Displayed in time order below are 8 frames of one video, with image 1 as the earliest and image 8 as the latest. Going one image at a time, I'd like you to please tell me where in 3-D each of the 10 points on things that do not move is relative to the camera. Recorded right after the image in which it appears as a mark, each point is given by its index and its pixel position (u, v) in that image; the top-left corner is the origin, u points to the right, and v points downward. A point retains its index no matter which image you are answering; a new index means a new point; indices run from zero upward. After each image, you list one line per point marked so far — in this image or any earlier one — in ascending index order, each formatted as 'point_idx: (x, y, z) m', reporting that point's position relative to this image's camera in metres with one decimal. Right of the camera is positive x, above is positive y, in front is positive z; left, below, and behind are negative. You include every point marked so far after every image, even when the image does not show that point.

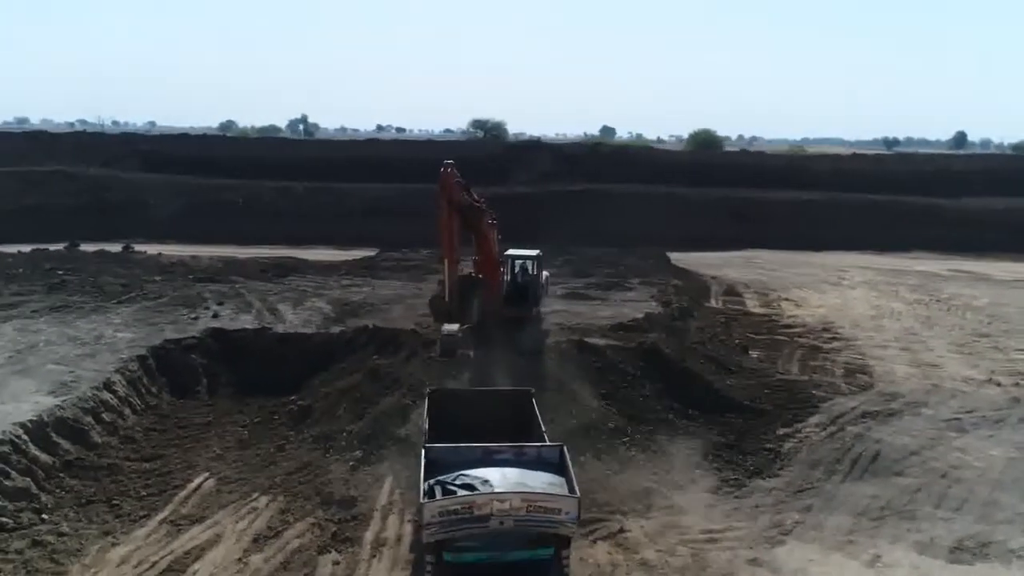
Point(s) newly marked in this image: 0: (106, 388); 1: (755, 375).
0: (-8.4, -2.0, +14.8) m
1: (+6.1, -2.2, +18.1) m
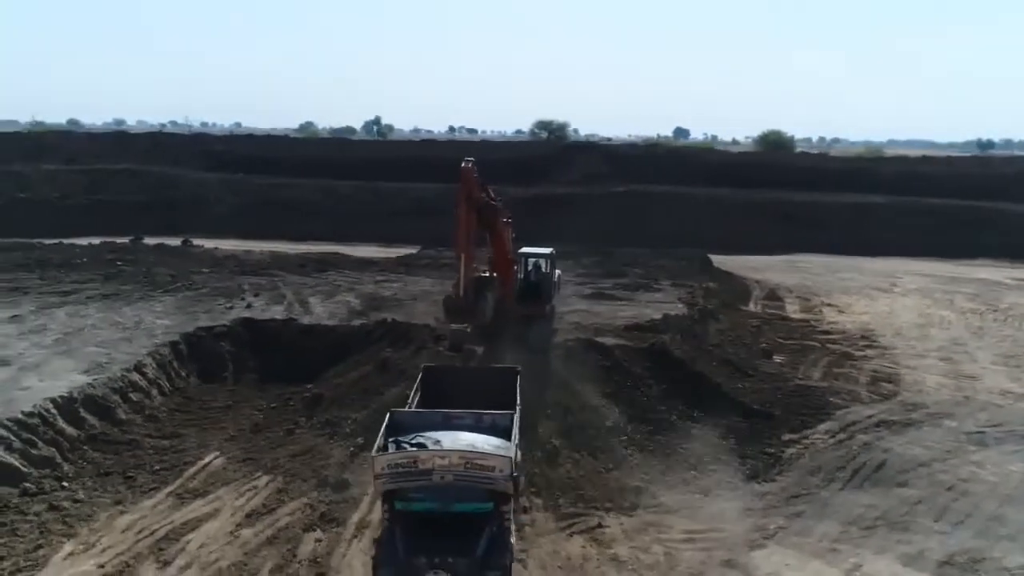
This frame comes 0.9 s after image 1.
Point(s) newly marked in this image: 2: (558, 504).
0: (-8.3, -1.8, +15.9) m
1: (+6.4, -2.3, +17.8) m
2: (+0.8, -3.8, +12.5) m
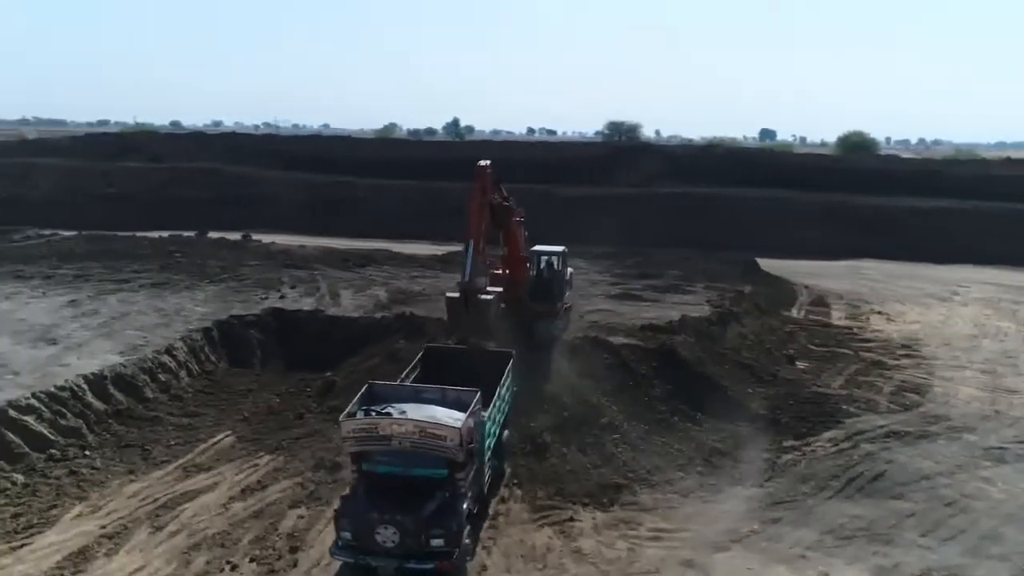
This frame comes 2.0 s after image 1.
0: (-8.3, -1.5, +17.1) m
1: (+6.6, -2.4, +17.4) m
2: (+0.4, -3.7, +12.8) m
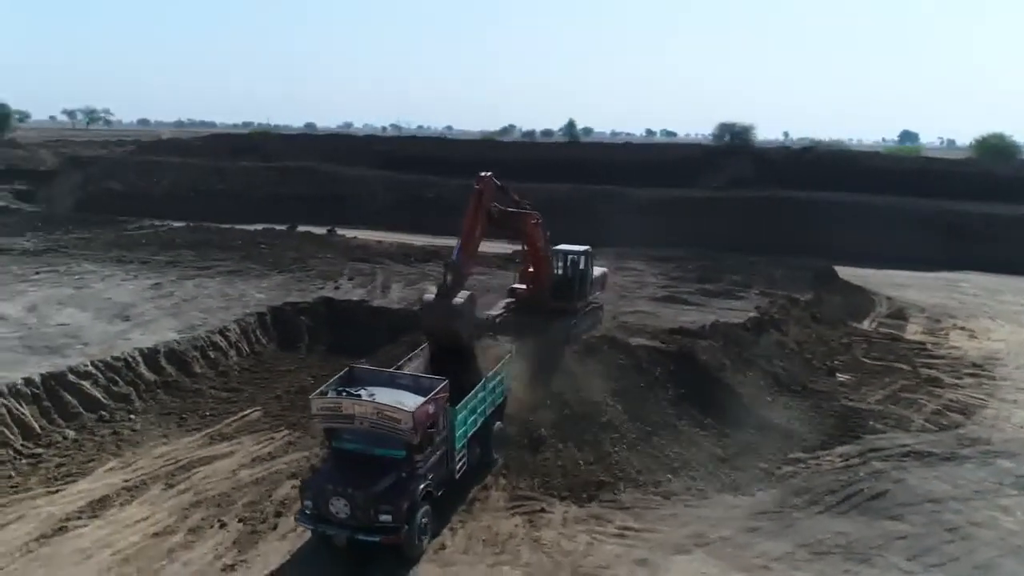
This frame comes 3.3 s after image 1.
0: (-7.7, -1.2, +18.8) m
1: (+7.0, -2.6, +16.7) m
2: (+0.1, -3.7, +13.1) m
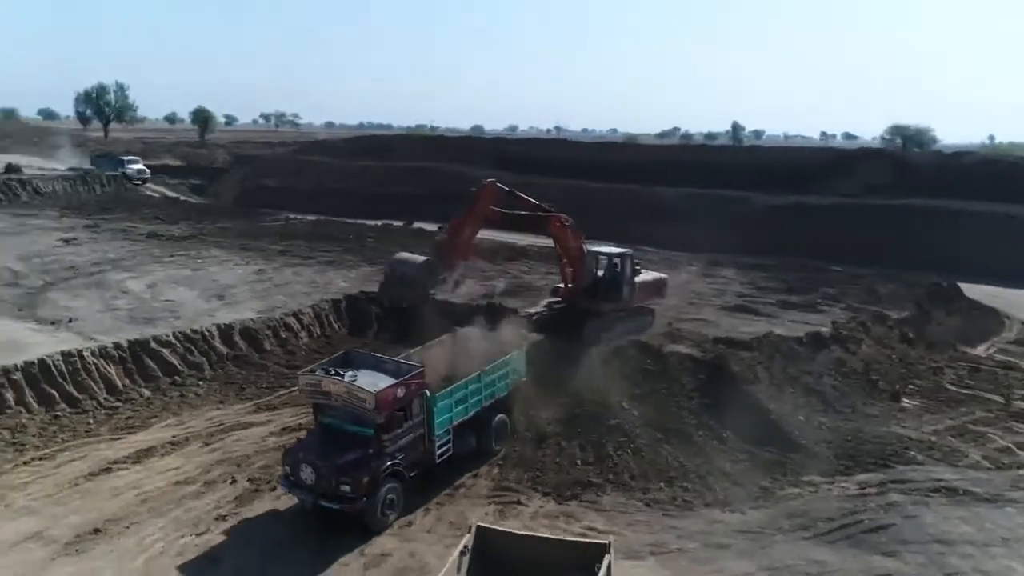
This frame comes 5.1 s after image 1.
0: (-6.3, -0.8, +20.7) m
1: (+7.4, -2.9, +15.5) m
2: (-0.1, -3.6, +13.5) m
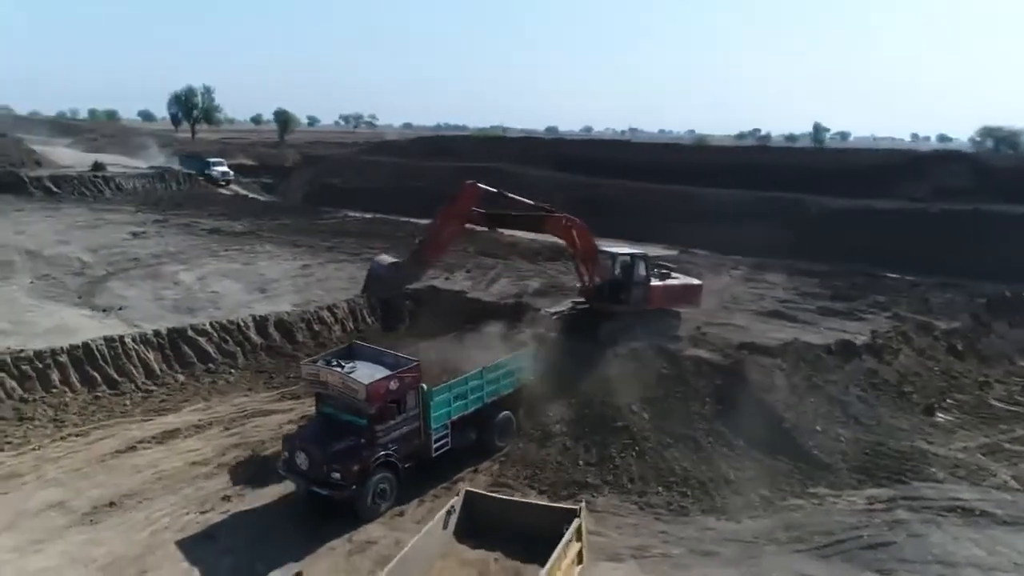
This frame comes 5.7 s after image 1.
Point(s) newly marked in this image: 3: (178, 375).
0: (-5.5, -0.6, +21.5) m
1: (+7.6, -3.0, +14.8) m
2: (-0.1, -3.6, +13.7) m
3: (-8.2, -2.1, +17.6) m
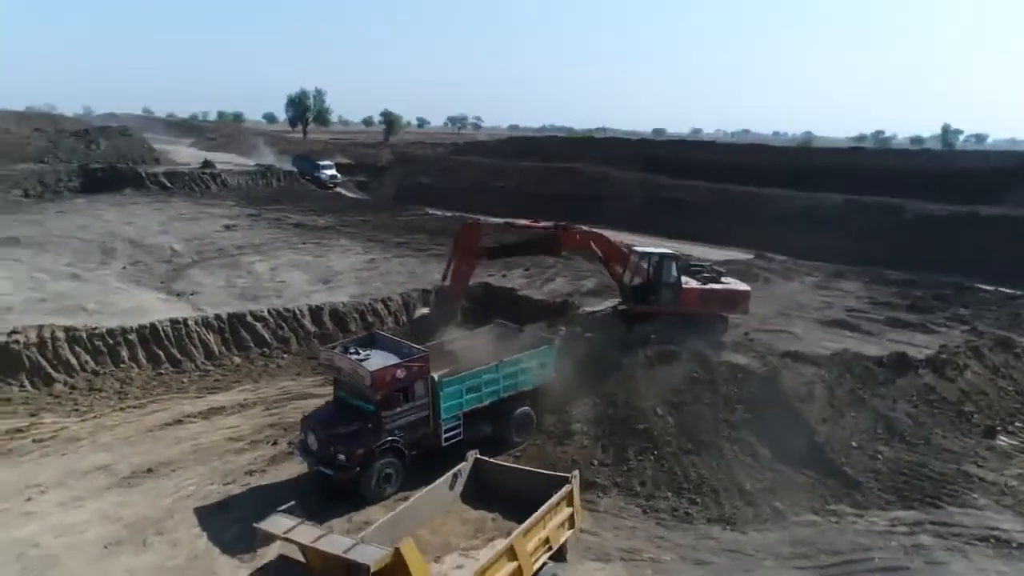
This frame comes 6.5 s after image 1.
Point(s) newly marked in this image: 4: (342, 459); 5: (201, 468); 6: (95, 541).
0: (-4.0, -0.4, +22.2) m
1: (+7.9, -3.2, +13.8) m
2: (+0.1, -3.5, +13.7) m
3: (-7.3, -1.8, +18.8) m
4: (-2.8, -2.9, +12.0) m
5: (-5.9, -3.4, +13.5) m
6: (-6.5, -3.9, +11.1) m
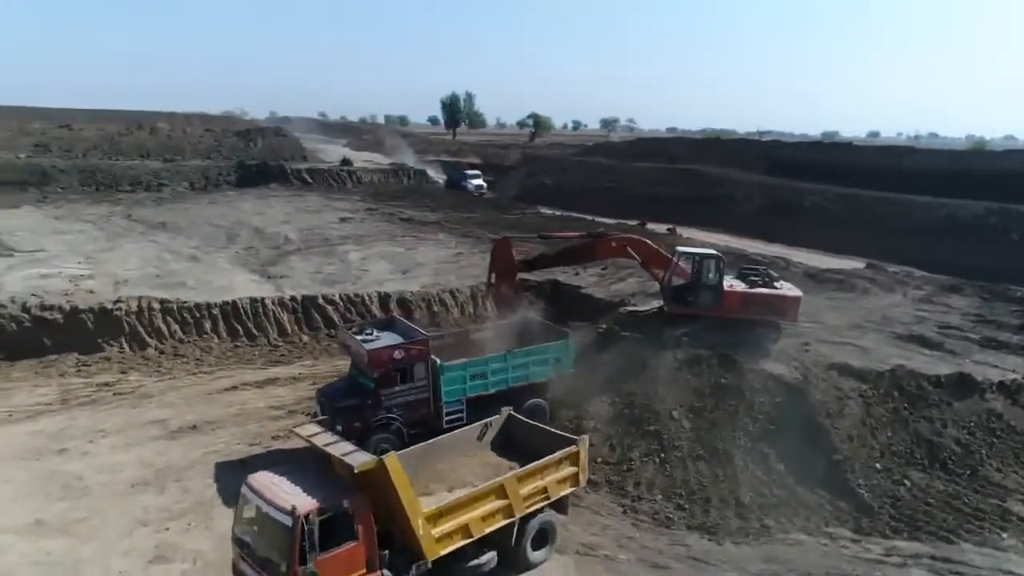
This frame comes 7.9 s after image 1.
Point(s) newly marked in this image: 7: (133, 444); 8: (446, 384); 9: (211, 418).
0: (-2.0, -0.1, +23.1) m
1: (+7.8, -3.4, +12.4) m
2: (+0.1, -3.3, +14.0) m
3: (-6.0, -1.4, +20.4) m
4: (-3.1, -2.6, +12.9) m
5: (-5.8, -3.0, +15.0) m
6: (-6.9, -3.4, +12.8) m
7: (-7.5, -3.1, +14.2) m
8: (-1.3, -1.8, +13.5) m
9: (-6.5, -2.8, +15.5) m
